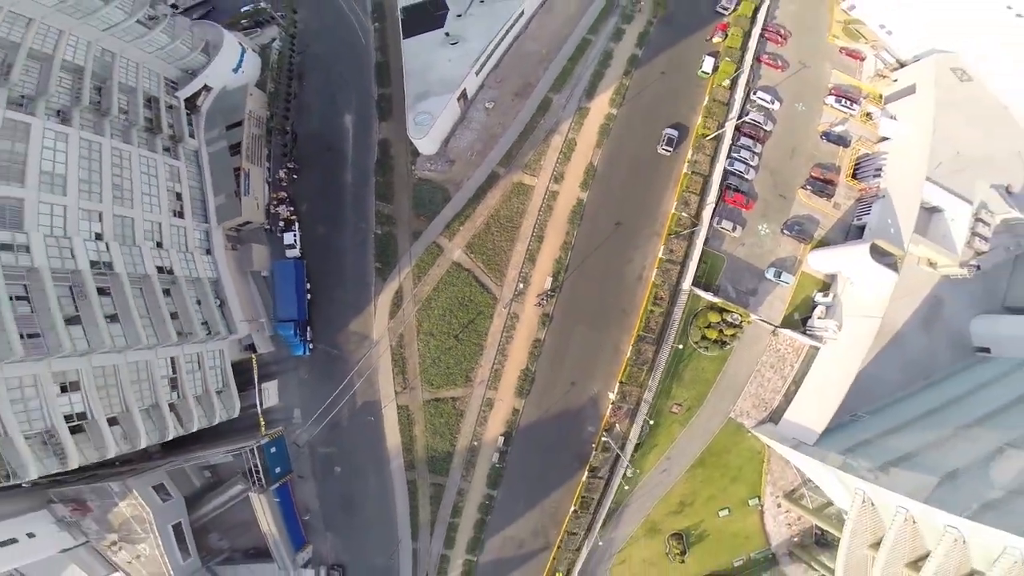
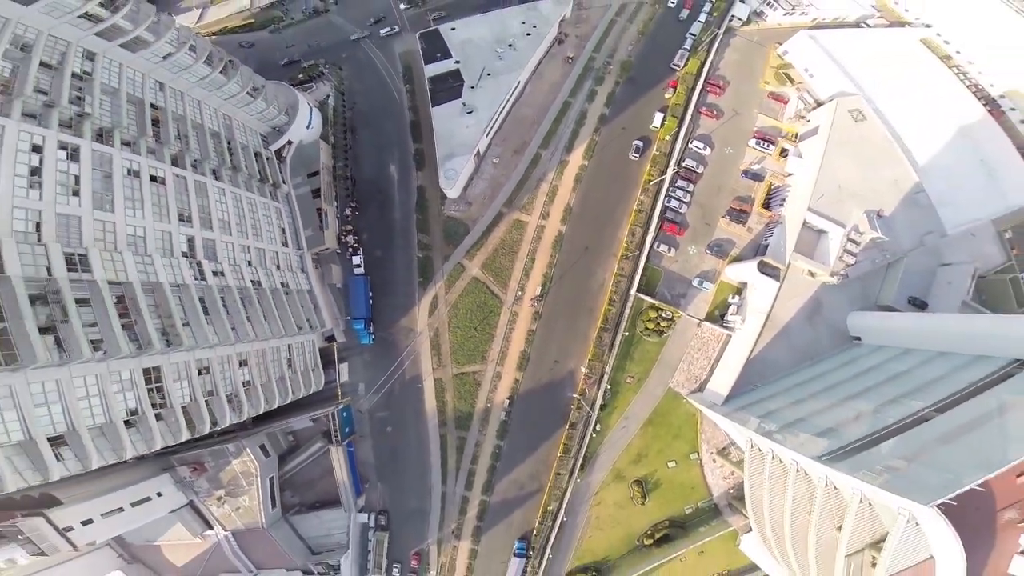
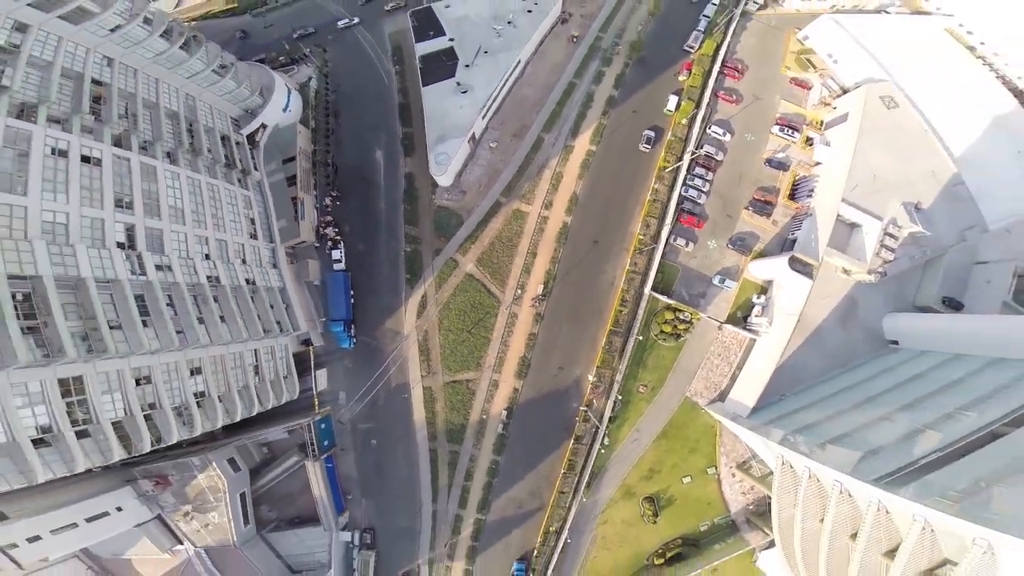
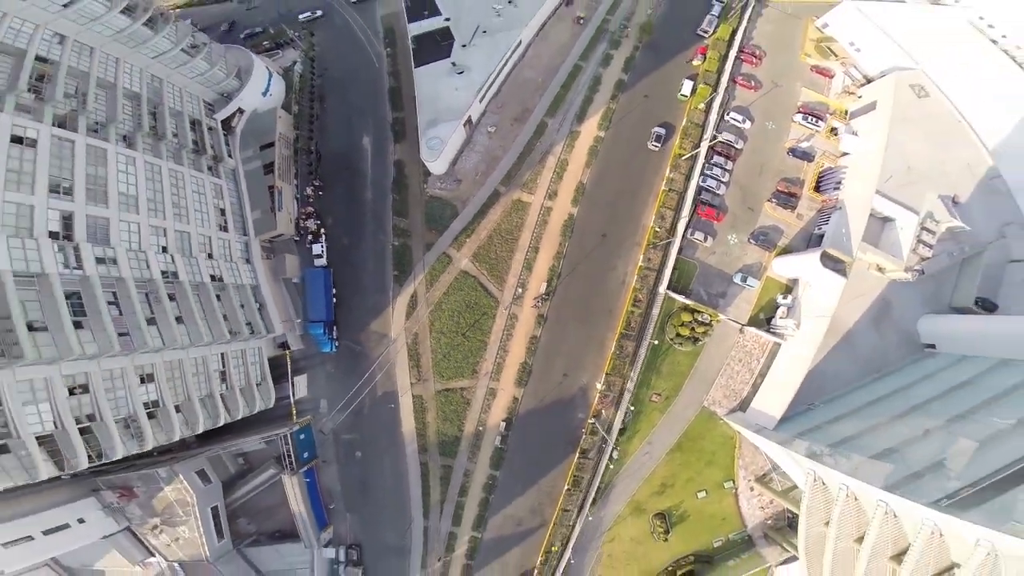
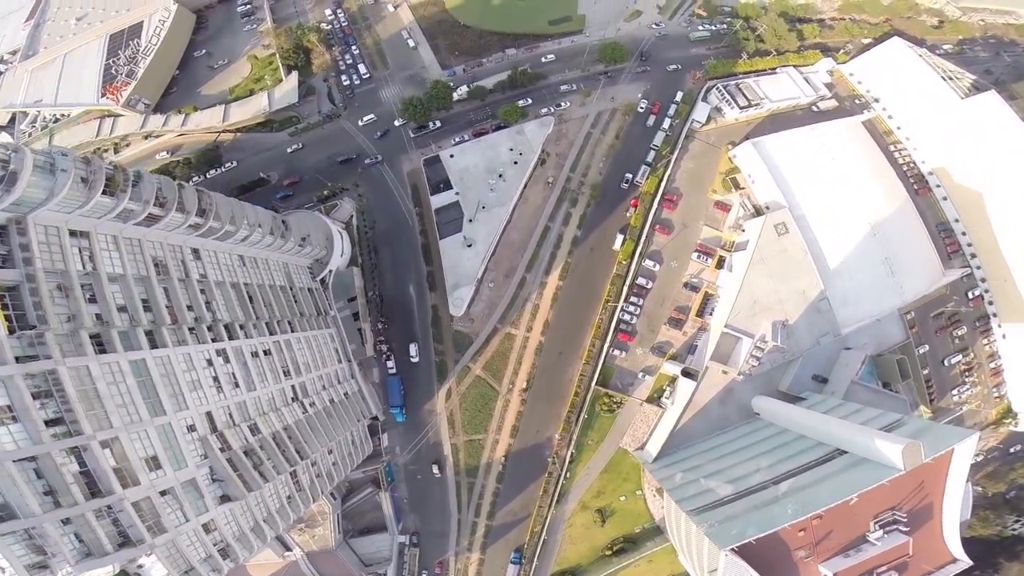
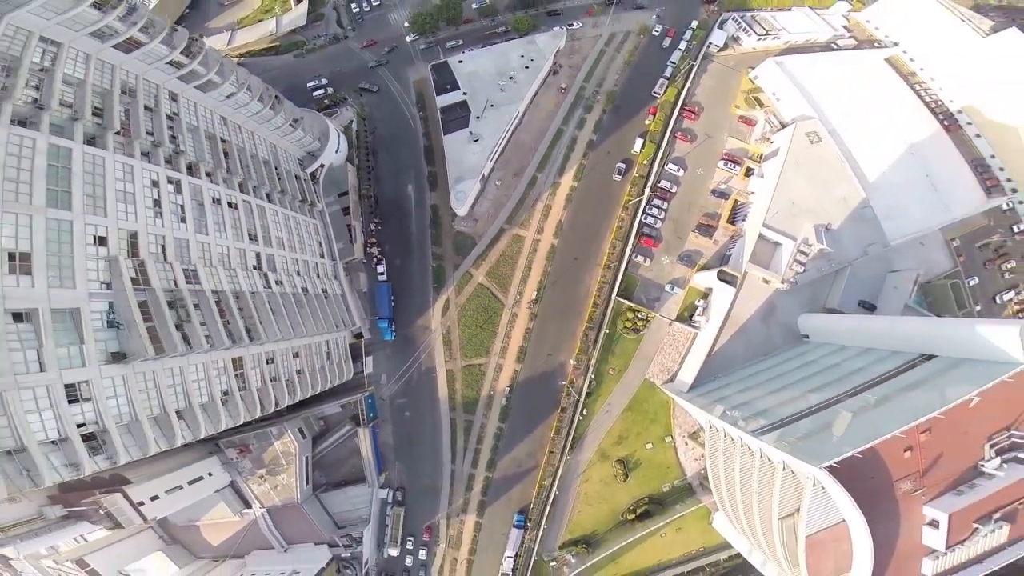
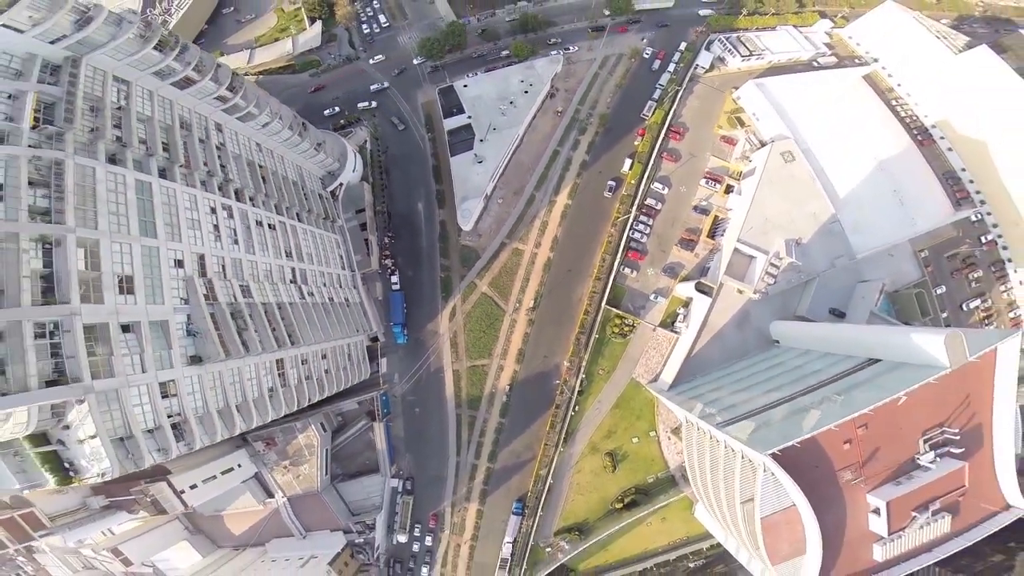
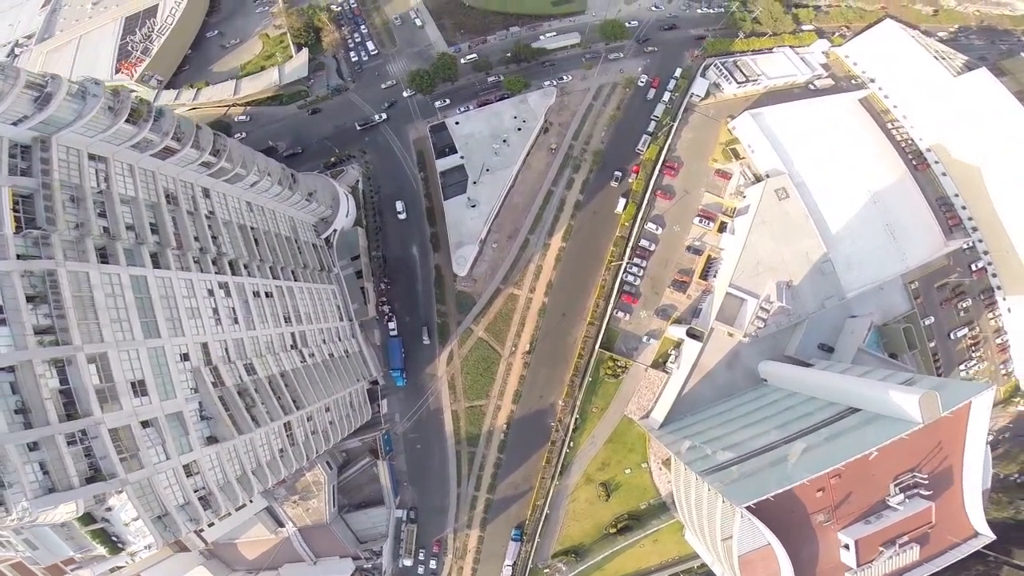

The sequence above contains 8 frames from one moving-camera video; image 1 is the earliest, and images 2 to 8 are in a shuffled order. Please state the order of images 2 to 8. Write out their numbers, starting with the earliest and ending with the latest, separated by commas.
4, 3, 2, 6, 7, 8, 5
